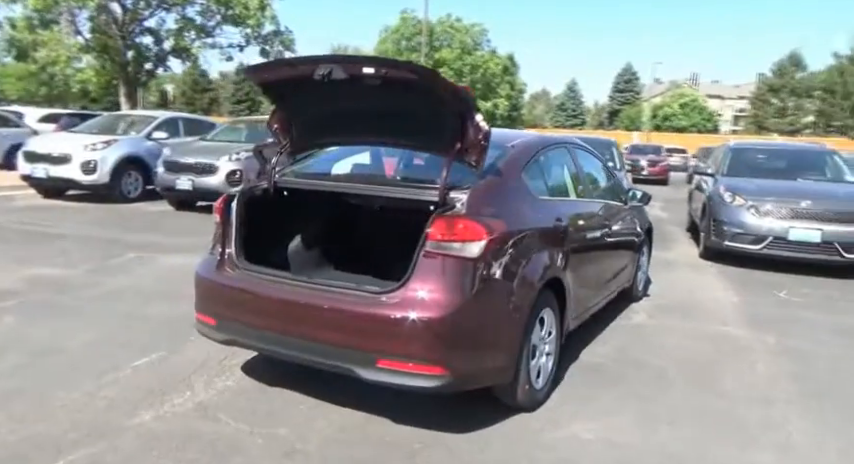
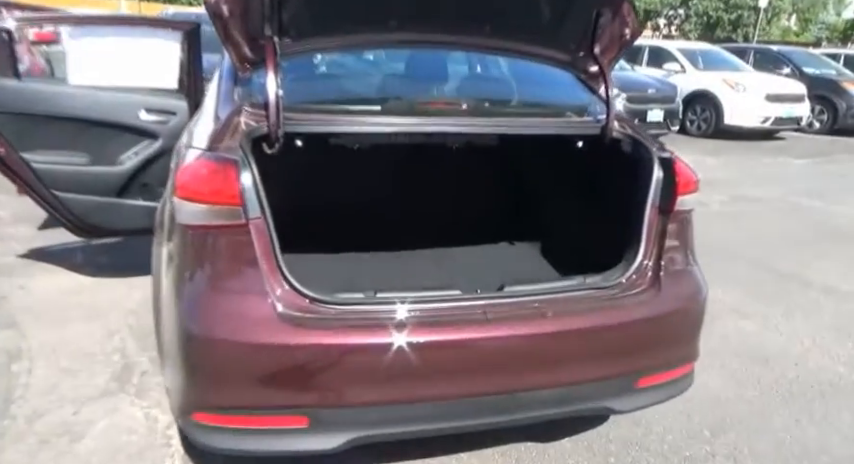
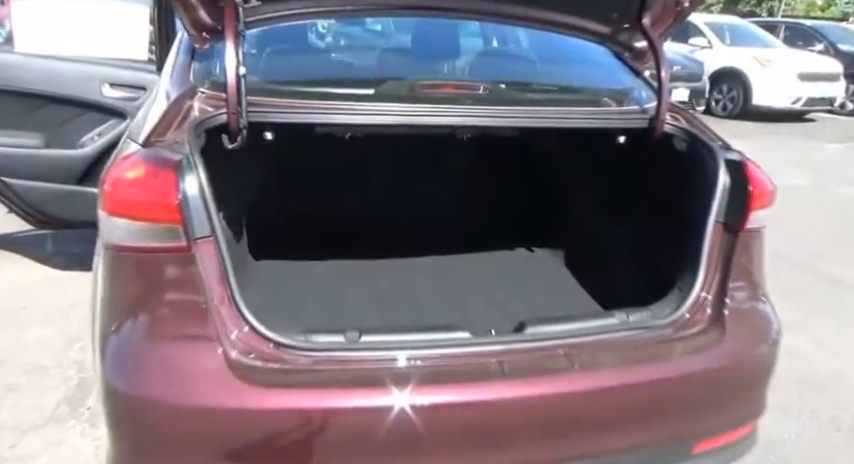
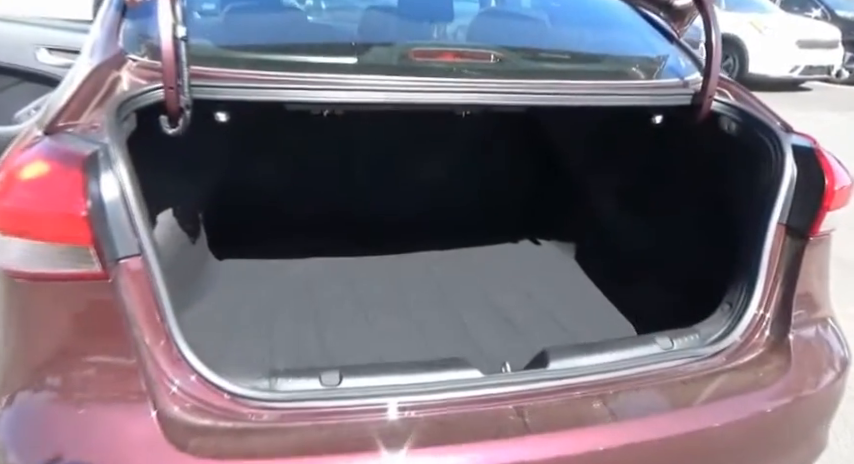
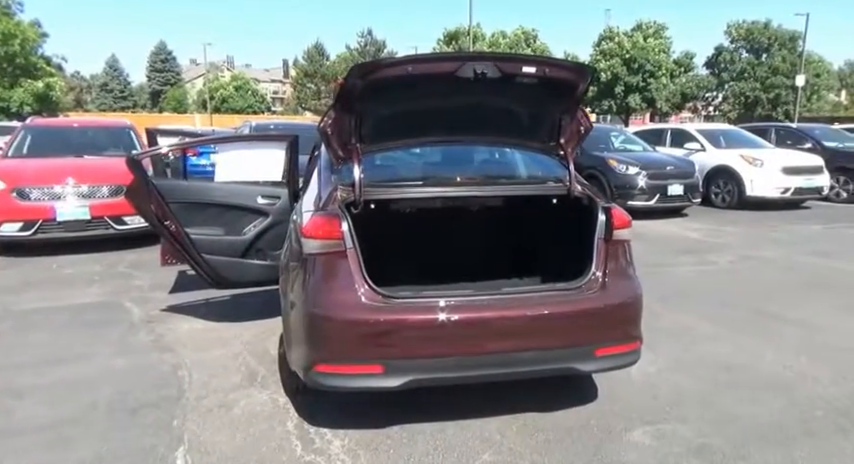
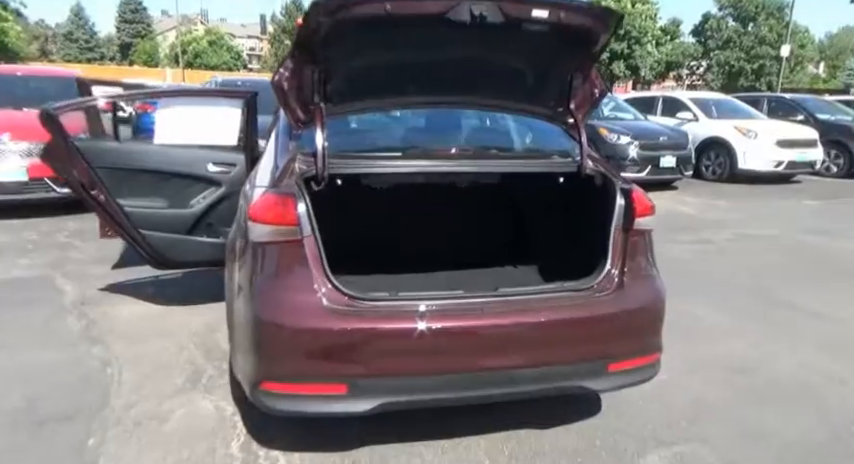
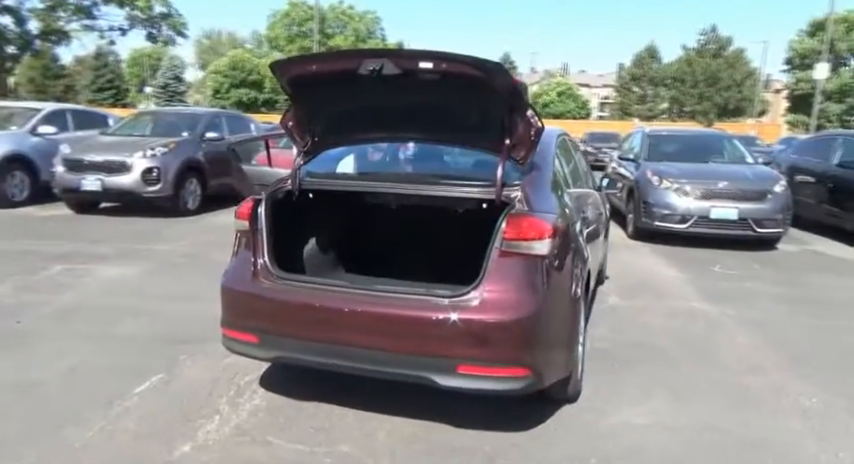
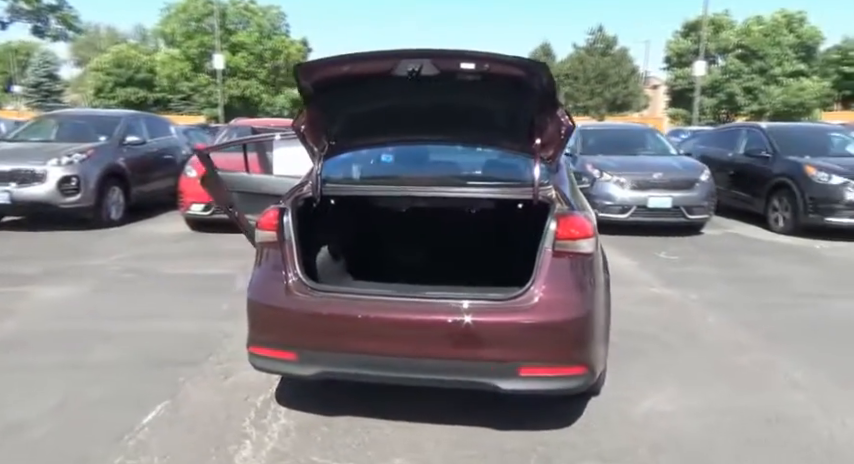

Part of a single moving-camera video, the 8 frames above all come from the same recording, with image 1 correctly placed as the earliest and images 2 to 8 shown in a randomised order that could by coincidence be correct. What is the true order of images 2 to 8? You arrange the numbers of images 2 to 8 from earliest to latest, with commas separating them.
7, 8, 5, 6, 2, 3, 4
